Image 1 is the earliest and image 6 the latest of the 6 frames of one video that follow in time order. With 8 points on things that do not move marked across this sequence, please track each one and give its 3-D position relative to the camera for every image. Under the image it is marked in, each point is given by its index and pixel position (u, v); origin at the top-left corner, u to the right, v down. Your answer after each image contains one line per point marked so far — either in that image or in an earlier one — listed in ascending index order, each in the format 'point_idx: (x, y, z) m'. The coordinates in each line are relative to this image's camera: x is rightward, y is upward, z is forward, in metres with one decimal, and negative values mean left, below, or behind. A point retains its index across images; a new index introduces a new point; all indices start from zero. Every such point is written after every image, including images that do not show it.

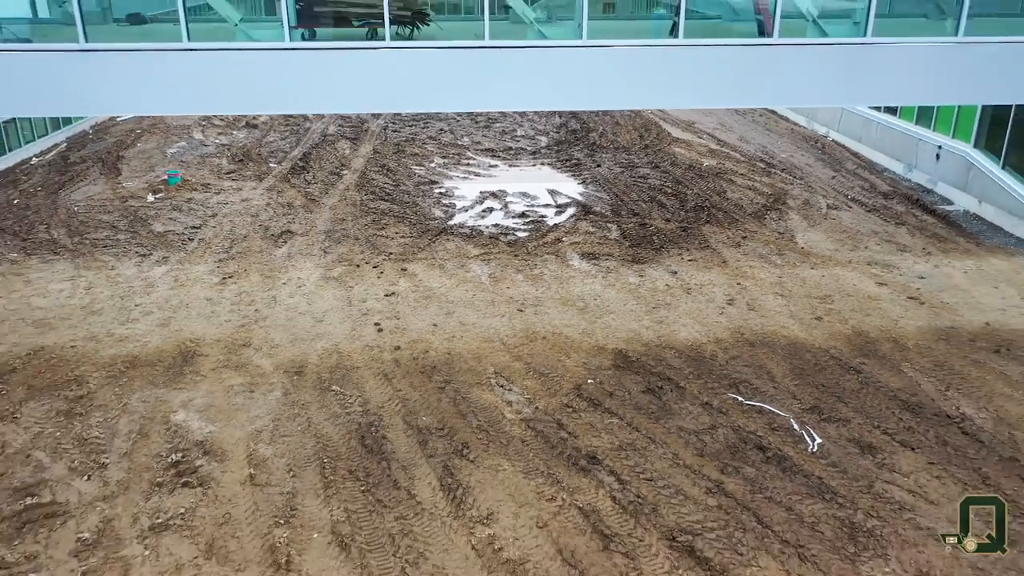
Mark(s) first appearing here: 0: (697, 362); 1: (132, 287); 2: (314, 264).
0: (+1.6, -0.6, +7.7) m
1: (-4.0, 0.0, +9.4) m
2: (-2.3, +0.3, +10.2) m
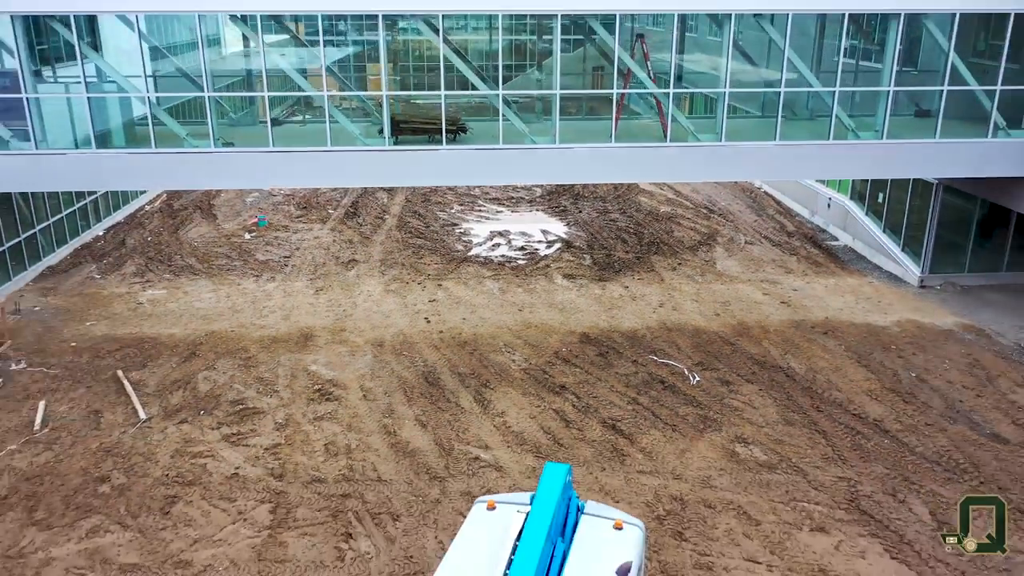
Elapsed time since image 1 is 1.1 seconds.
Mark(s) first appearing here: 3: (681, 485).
0: (+1.7, -0.7, +12.1) m
1: (-4.0, -0.1, +13.8) m
2: (-2.3, +0.1, +14.7) m
3: (+1.6, -1.9, +8.6) m
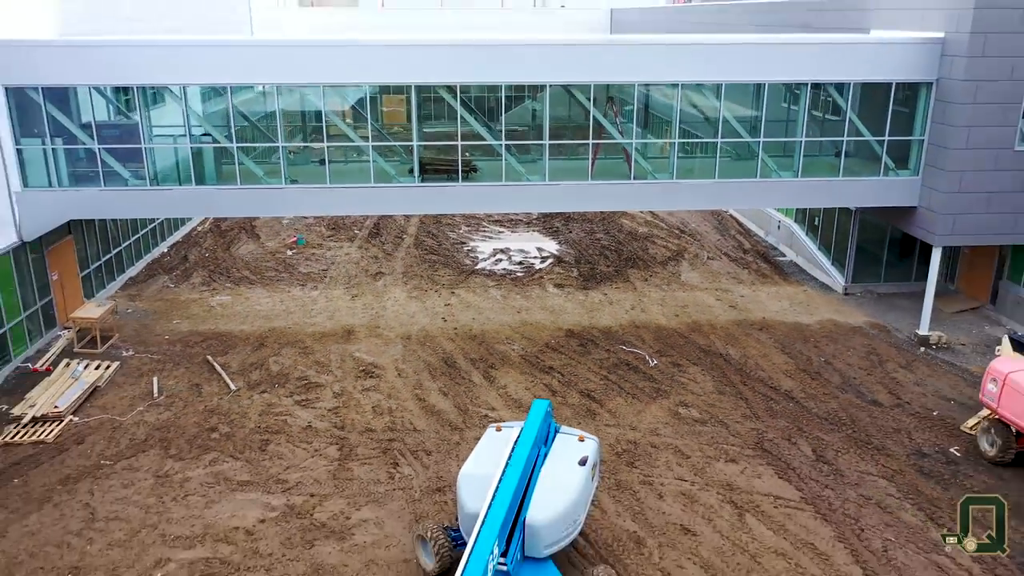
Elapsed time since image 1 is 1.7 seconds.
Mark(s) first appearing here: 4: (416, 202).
0: (+1.7, -0.8, +15.3) m
1: (-4.0, -0.3, +17.0) m
2: (-2.3, 0.0, +17.9) m
3: (+1.6, -1.9, +11.7) m
4: (-1.6, +1.4, +14.6) m
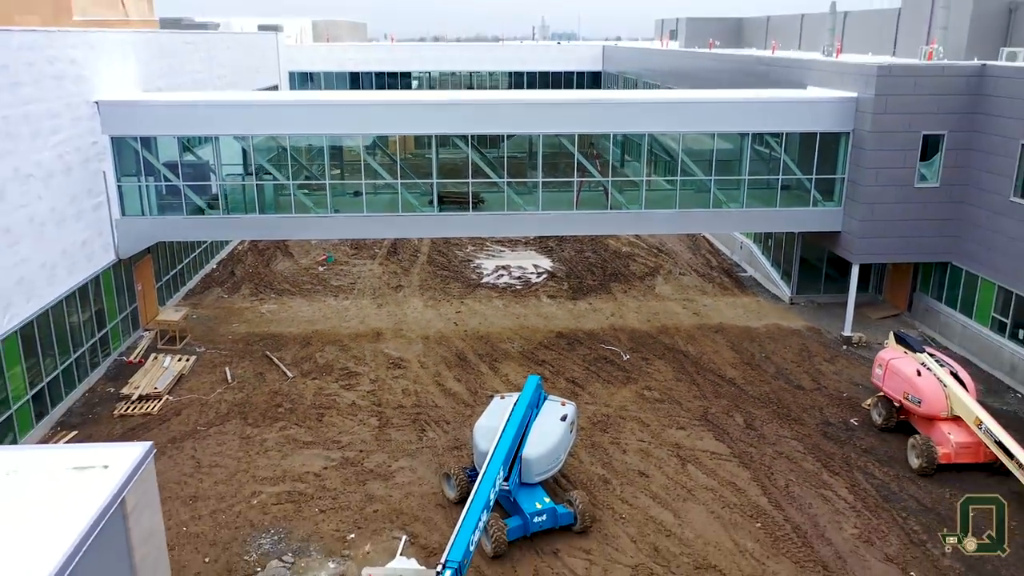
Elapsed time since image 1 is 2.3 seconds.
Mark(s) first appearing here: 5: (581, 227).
0: (+1.7, -1.0, +18.6) m
1: (-4.0, -0.5, +20.4) m
2: (-2.3, -0.3, +21.2) m
3: (+1.6, -2.0, +15.0) m
4: (-1.6, +1.2, +18.0) m
5: (+1.4, +1.3, +18.1) m
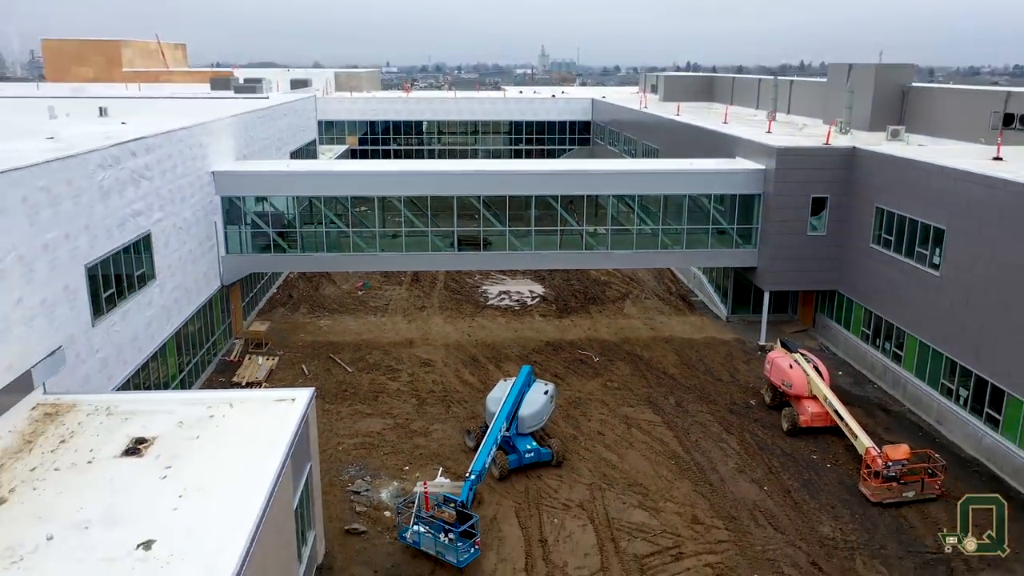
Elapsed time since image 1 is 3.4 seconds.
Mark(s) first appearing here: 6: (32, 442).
0: (+1.7, -1.6, +24.7) m
1: (-4.0, -1.1, +26.5) m
2: (-2.3, -0.9, +27.3) m
3: (+1.6, -2.5, +21.1) m
4: (-1.6, +0.7, +24.1) m
5: (+1.4, +0.7, +24.2) m
6: (-6.4, -2.0, +11.8) m
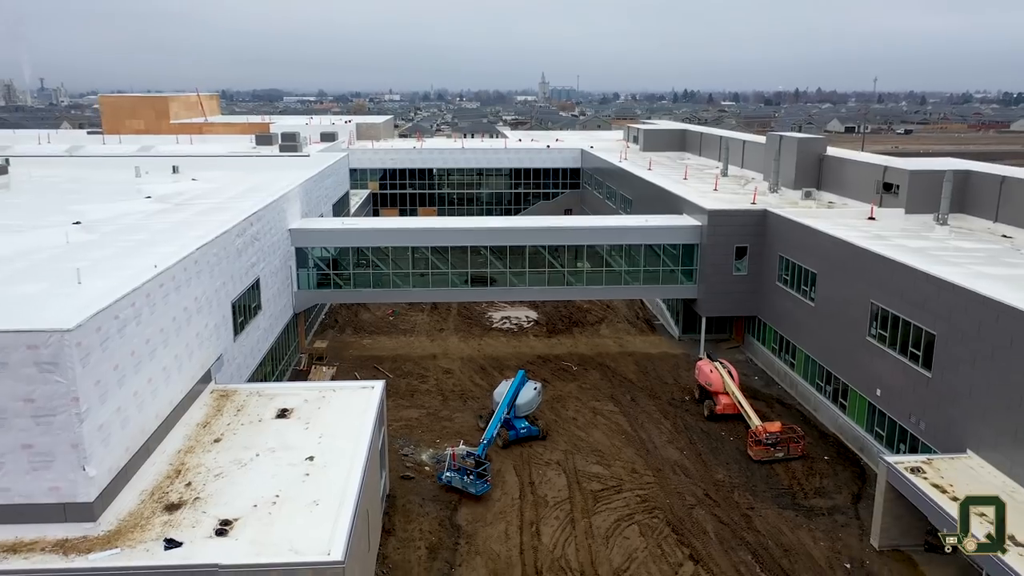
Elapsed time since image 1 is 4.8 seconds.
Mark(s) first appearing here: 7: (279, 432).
0: (+1.6, -2.5, +32.4) m
1: (-4.0, -2.1, +34.1) m
2: (-2.3, -2.0, +35.0) m
3: (+1.6, -3.4, +28.7) m
4: (-1.6, -0.3, +31.9) m
5: (+1.4, -0.3, +32.0) m
6: (-6.4, -2.7, +19.4) m
7: (-4.8, -3.0, +18.2) m
